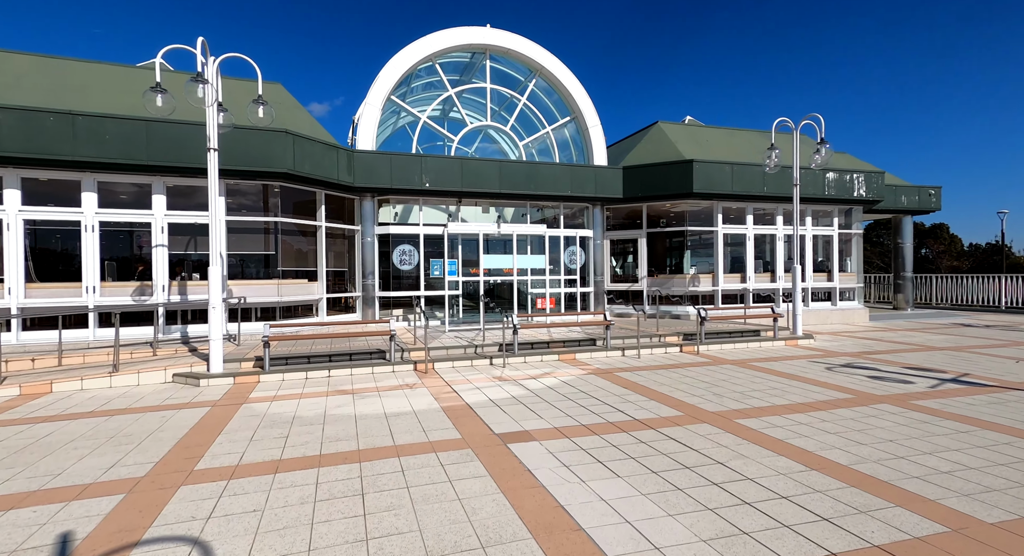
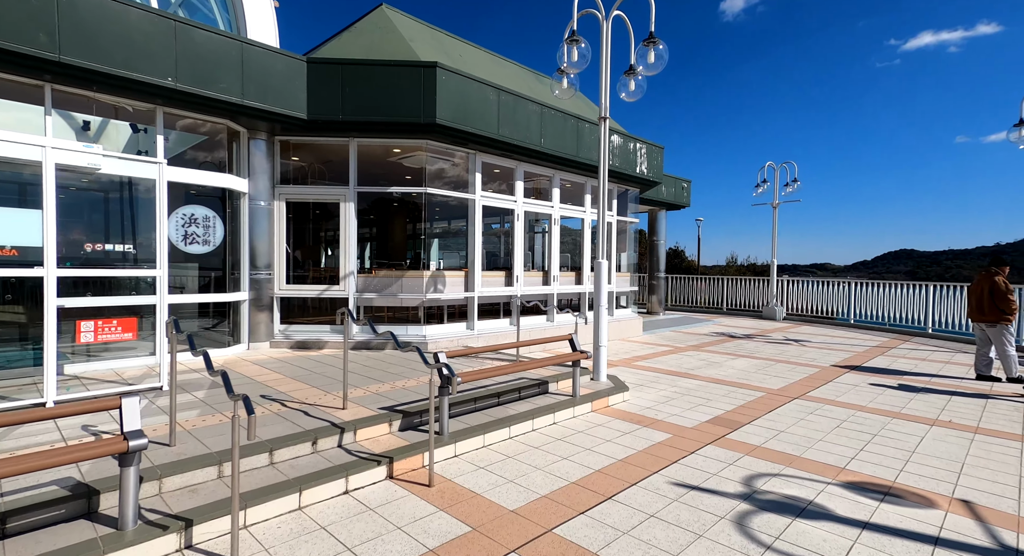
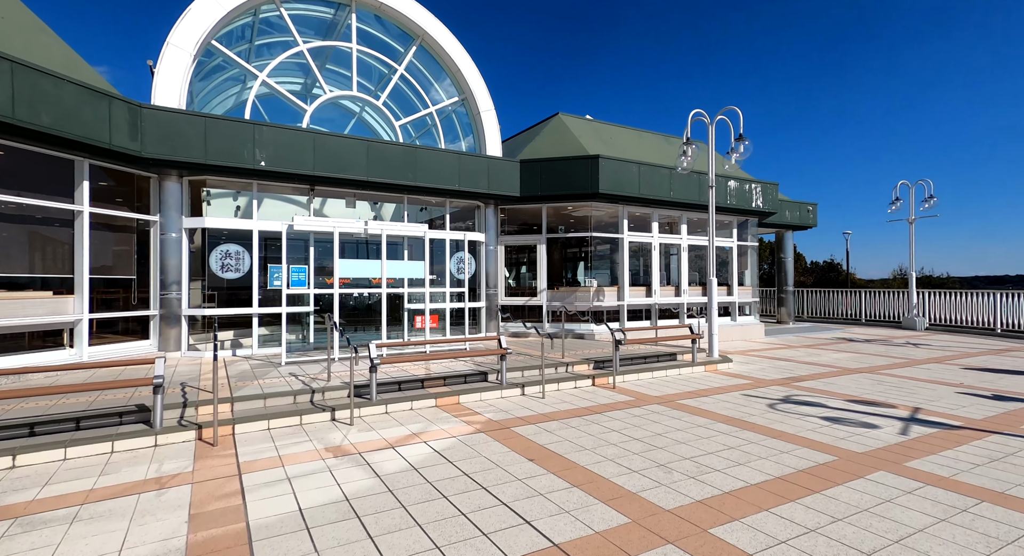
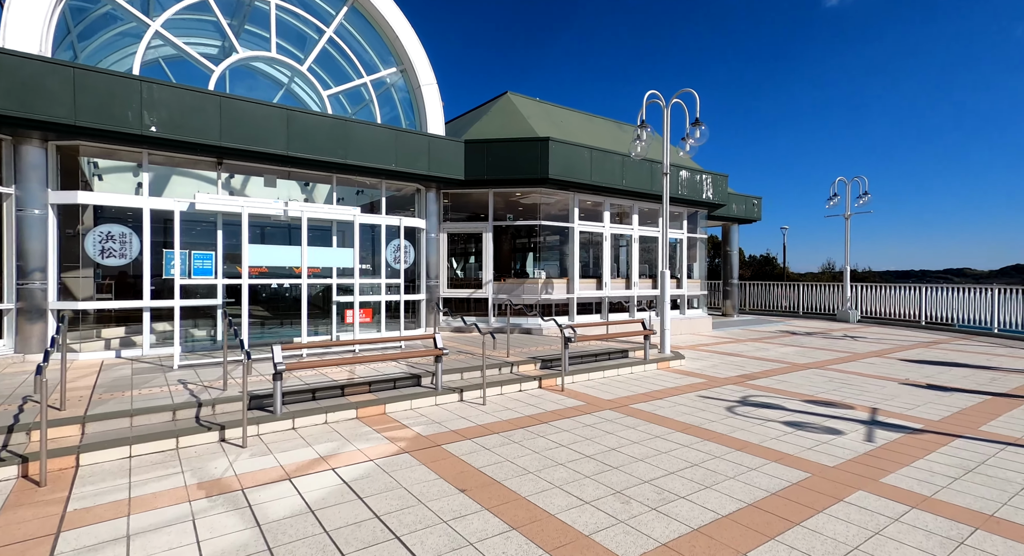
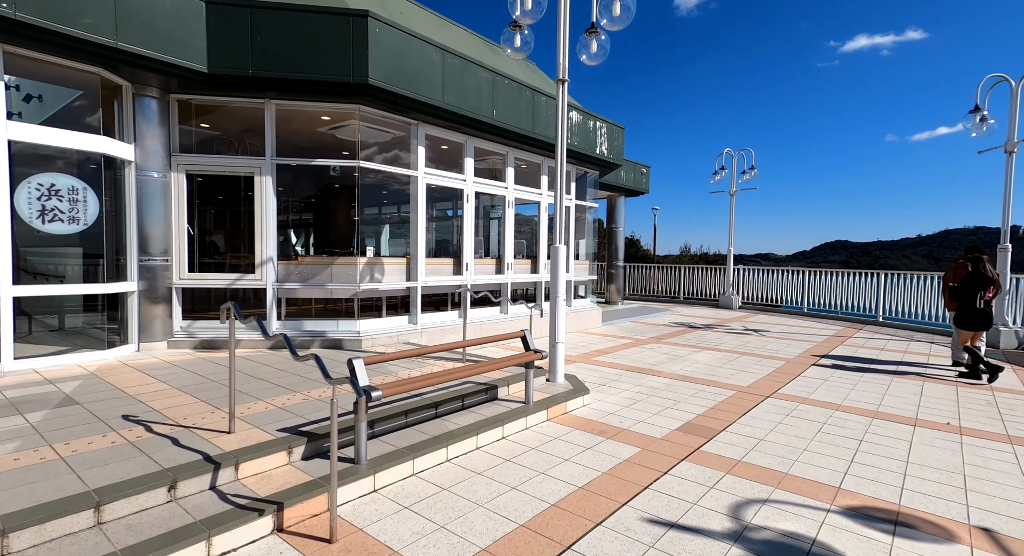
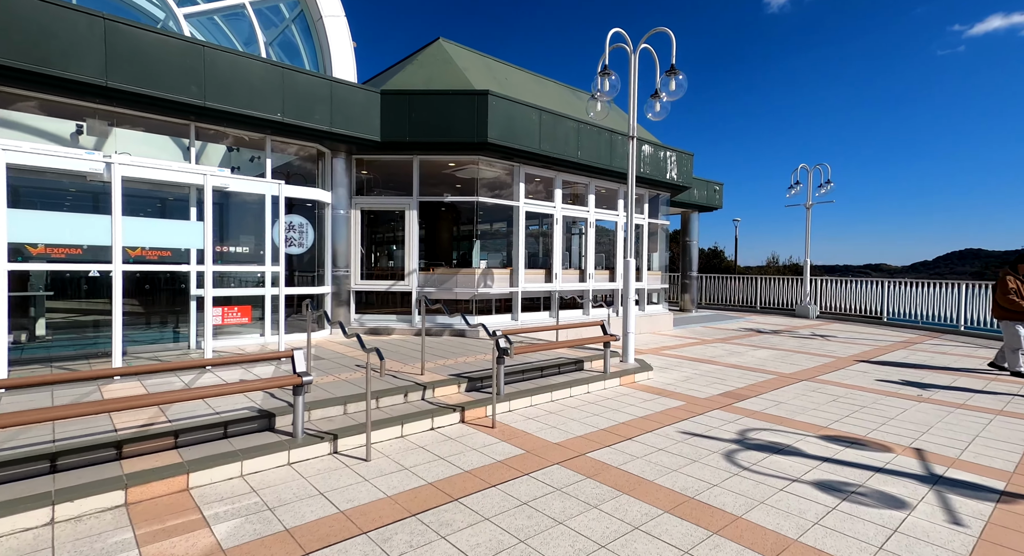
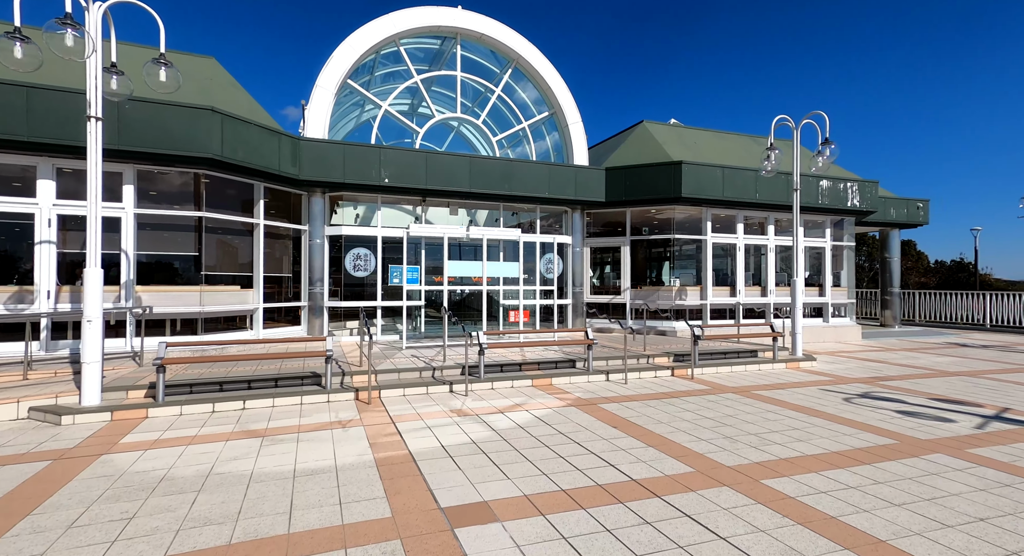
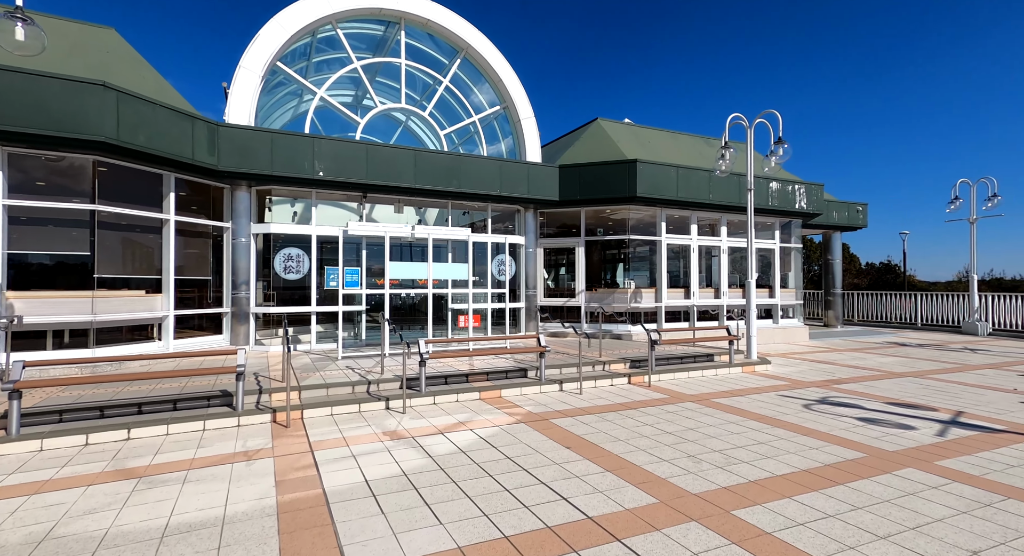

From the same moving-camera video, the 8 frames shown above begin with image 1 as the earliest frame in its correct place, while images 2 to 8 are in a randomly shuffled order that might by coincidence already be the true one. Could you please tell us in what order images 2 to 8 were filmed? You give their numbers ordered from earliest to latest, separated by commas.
7, 8, 3, 4, 6, 2, 5
